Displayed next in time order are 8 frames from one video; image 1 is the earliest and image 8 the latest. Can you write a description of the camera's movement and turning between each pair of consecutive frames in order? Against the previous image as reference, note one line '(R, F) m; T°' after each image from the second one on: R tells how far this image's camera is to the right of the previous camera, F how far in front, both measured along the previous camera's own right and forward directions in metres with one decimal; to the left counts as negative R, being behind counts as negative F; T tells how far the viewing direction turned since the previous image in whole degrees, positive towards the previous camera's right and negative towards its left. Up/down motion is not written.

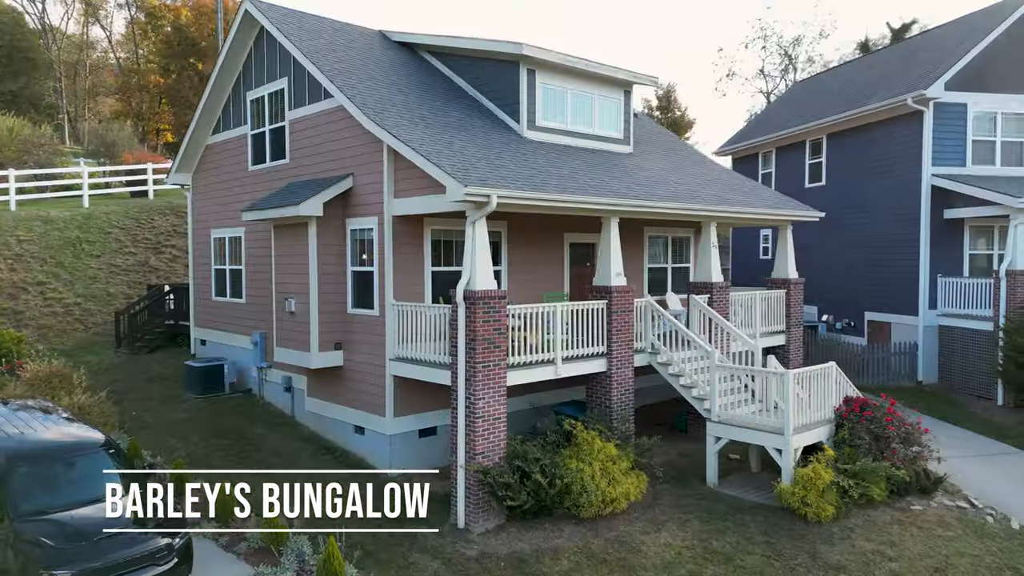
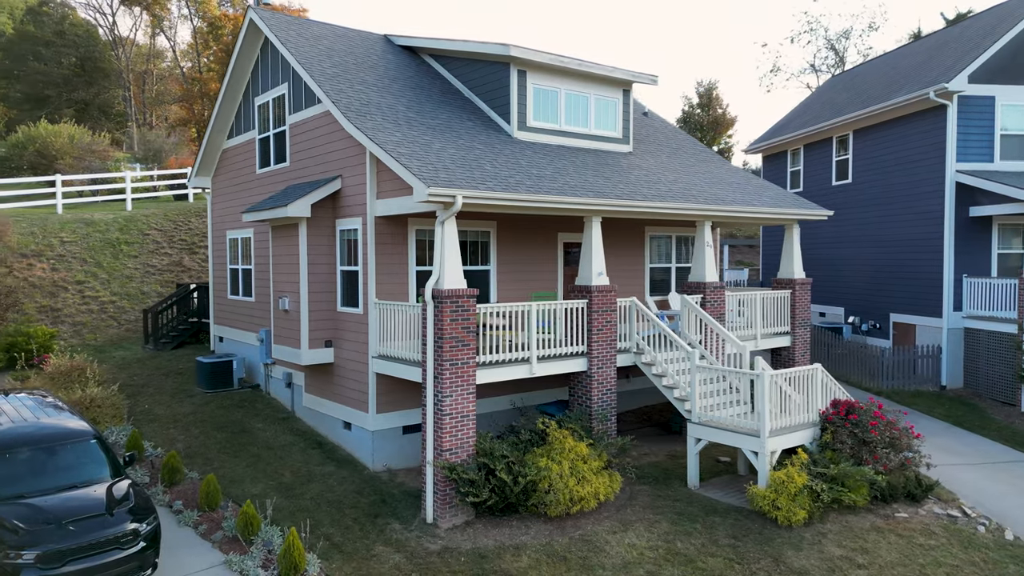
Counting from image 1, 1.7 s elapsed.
(+1.1, 0.0) m; -4°
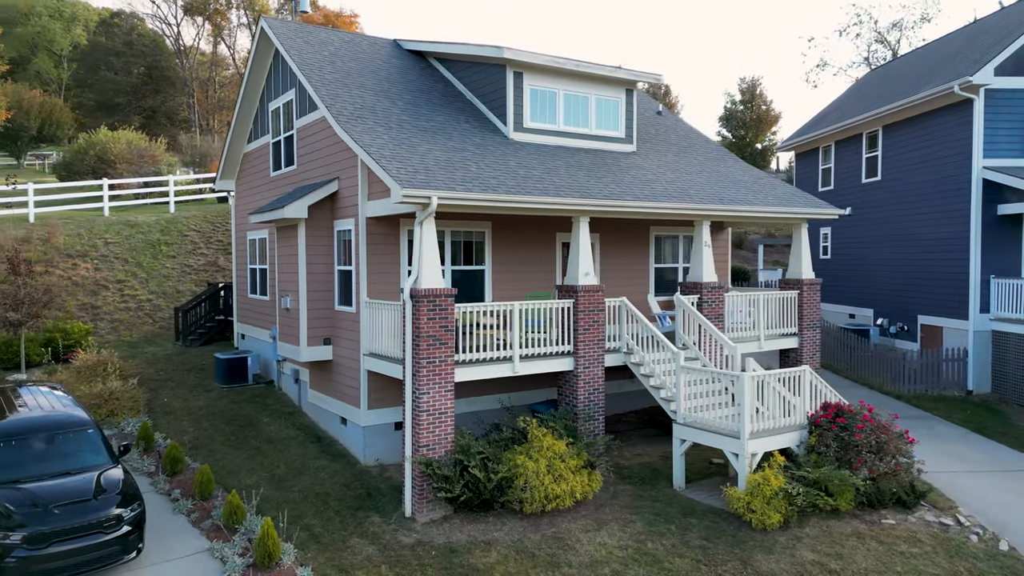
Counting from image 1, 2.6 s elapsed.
(+1.0, -0.1) m; -4°
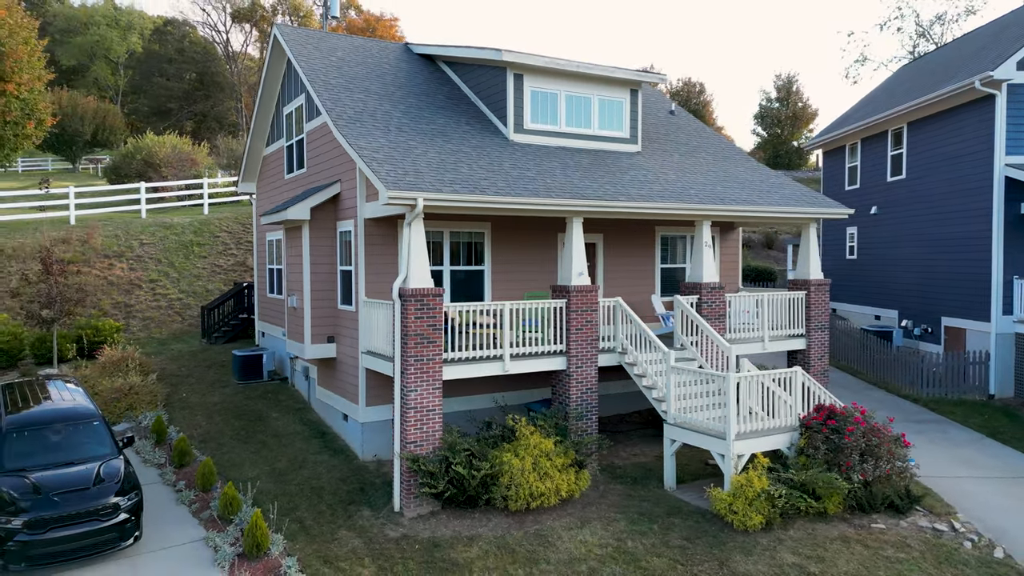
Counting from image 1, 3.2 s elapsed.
(+0.8, -0.1) m; -3°
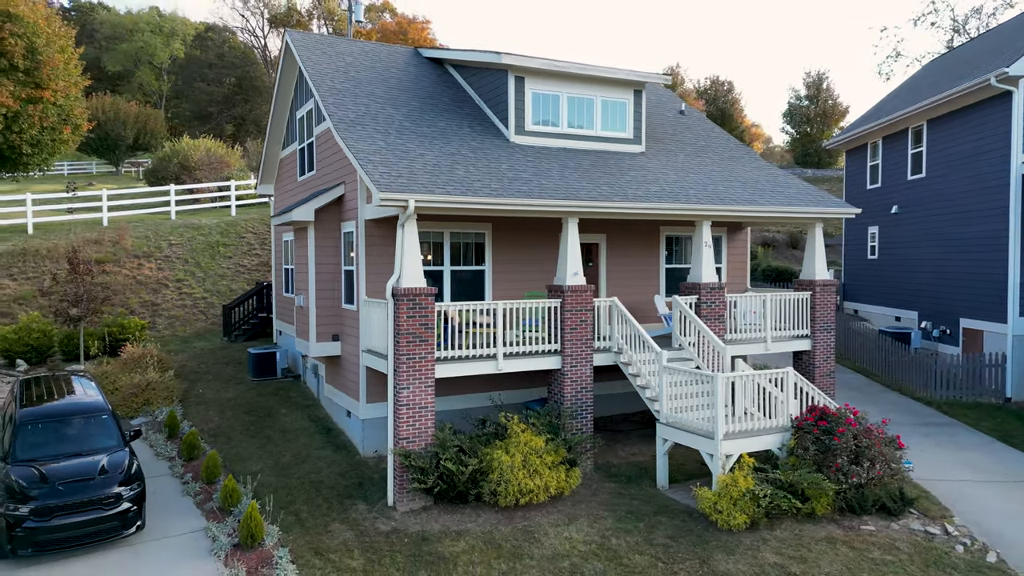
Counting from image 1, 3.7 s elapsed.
(+0.6, -0.2) m; -3°
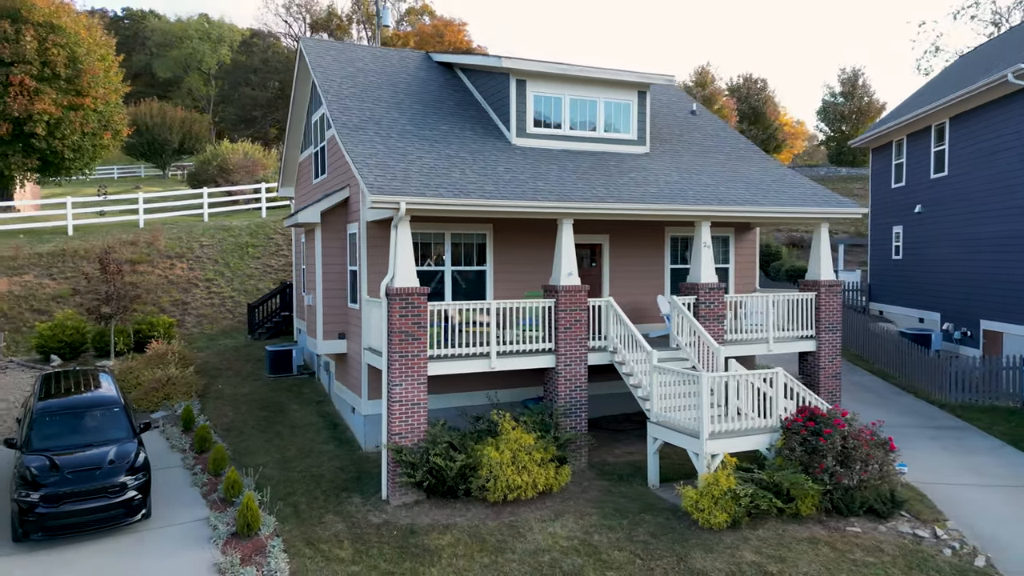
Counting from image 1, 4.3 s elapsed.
(+0.7, -0.2) m; -3°
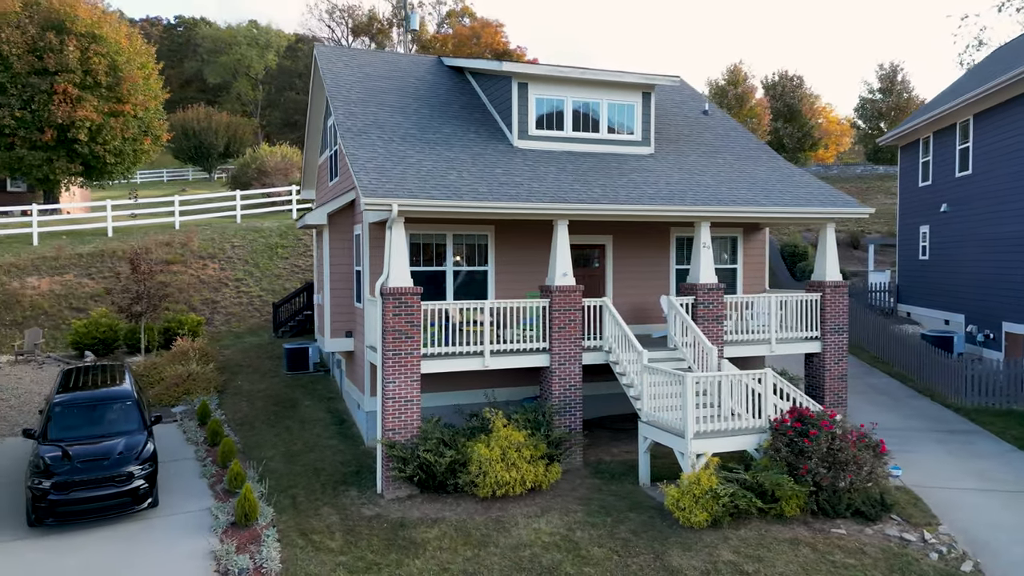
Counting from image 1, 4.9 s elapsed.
(+0.7, -0.2) m; -3°
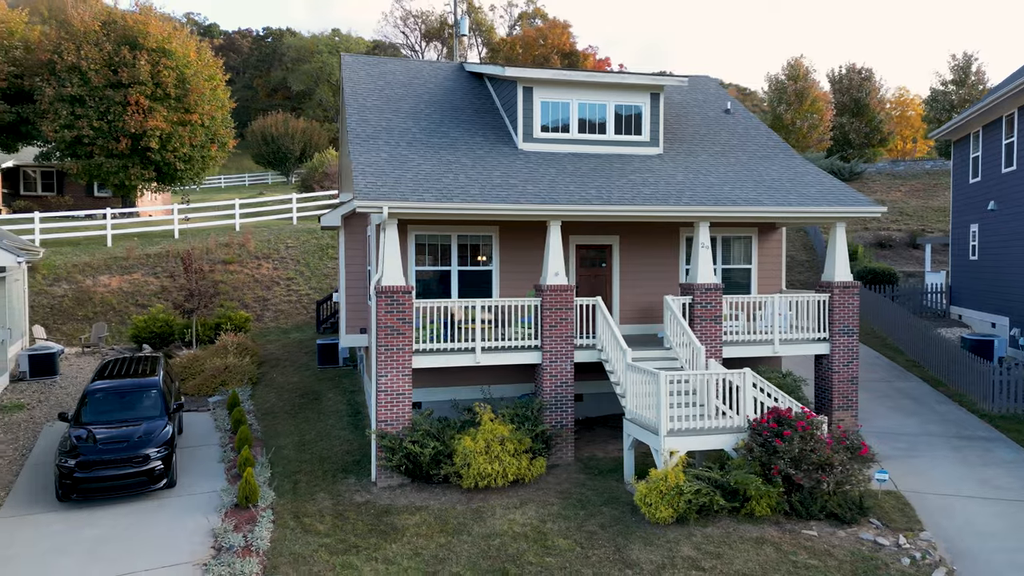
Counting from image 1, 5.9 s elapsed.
(+1.4, -0.3) m; -6°
